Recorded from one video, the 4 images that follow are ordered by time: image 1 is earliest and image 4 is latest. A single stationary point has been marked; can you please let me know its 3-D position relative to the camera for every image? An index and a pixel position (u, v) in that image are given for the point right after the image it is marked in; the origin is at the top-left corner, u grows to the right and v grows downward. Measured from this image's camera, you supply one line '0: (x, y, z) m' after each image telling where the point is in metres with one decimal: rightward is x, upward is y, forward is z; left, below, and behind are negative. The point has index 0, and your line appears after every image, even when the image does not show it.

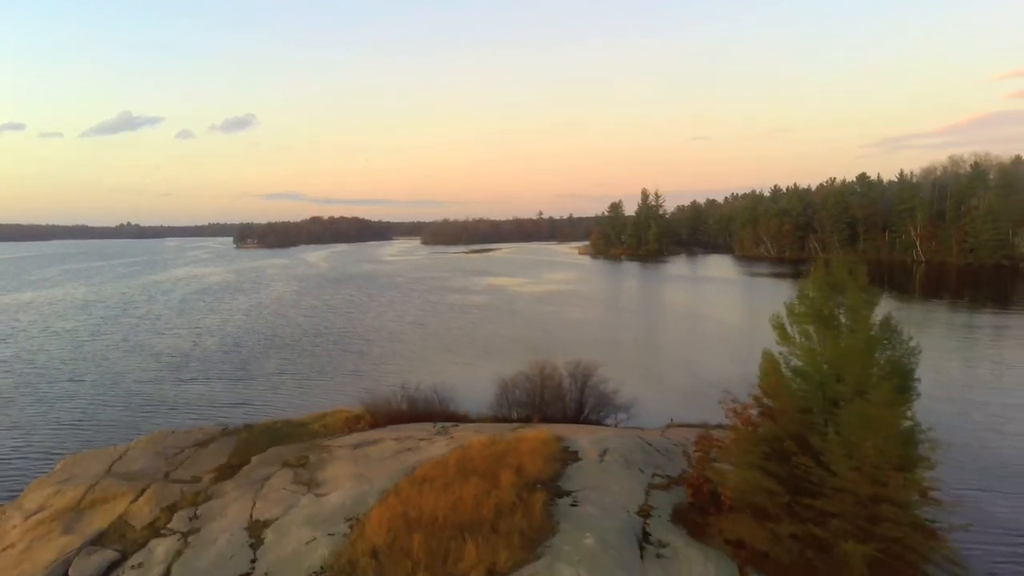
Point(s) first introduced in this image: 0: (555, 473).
0: (+1.4, -4.9, +18.6) m
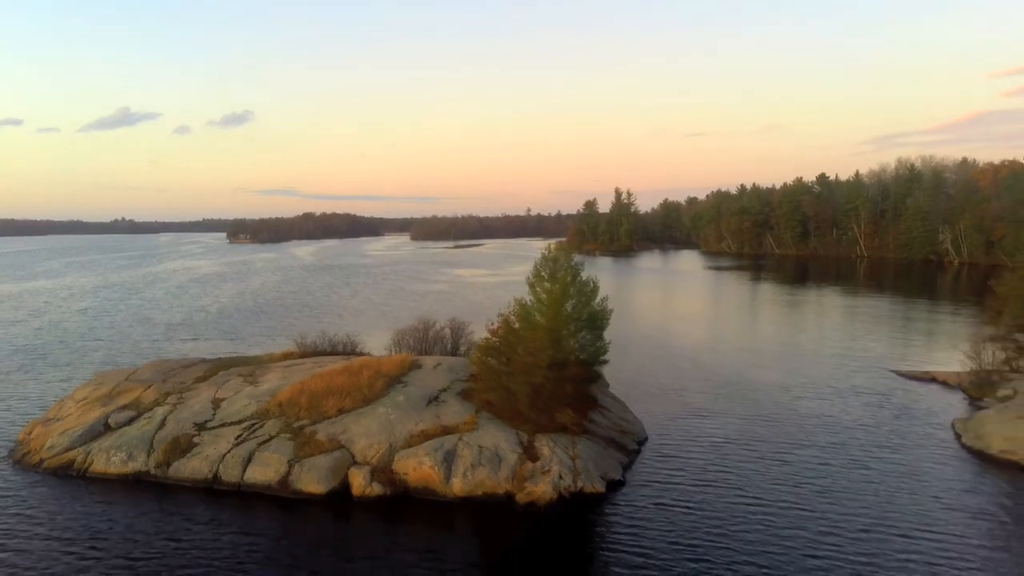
0: (-4.7, -3.6, +31.0) m
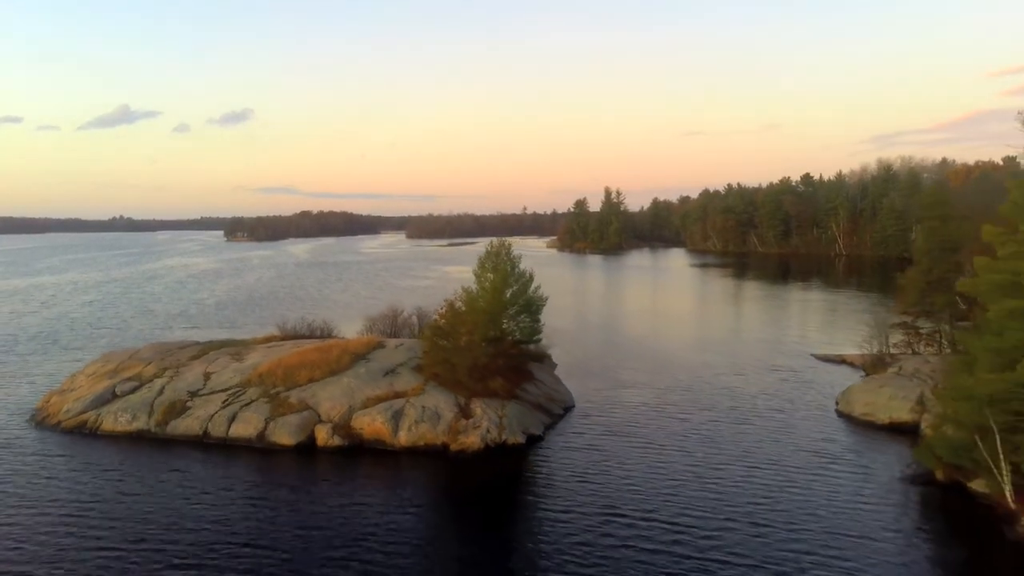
0: (-7.3, -3.1, +36.1) m
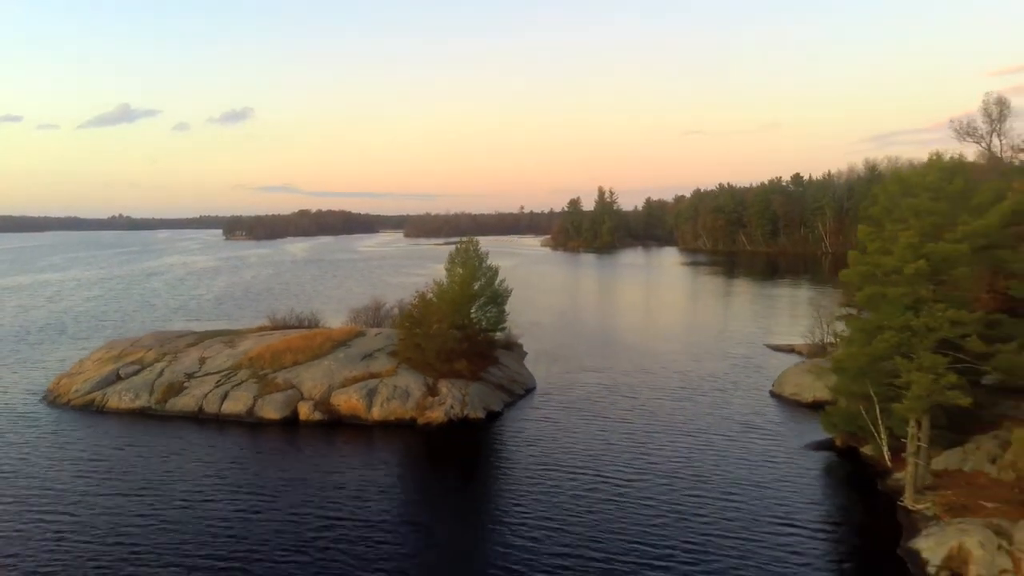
0: (-9.1, -2.7, +39.7) m
